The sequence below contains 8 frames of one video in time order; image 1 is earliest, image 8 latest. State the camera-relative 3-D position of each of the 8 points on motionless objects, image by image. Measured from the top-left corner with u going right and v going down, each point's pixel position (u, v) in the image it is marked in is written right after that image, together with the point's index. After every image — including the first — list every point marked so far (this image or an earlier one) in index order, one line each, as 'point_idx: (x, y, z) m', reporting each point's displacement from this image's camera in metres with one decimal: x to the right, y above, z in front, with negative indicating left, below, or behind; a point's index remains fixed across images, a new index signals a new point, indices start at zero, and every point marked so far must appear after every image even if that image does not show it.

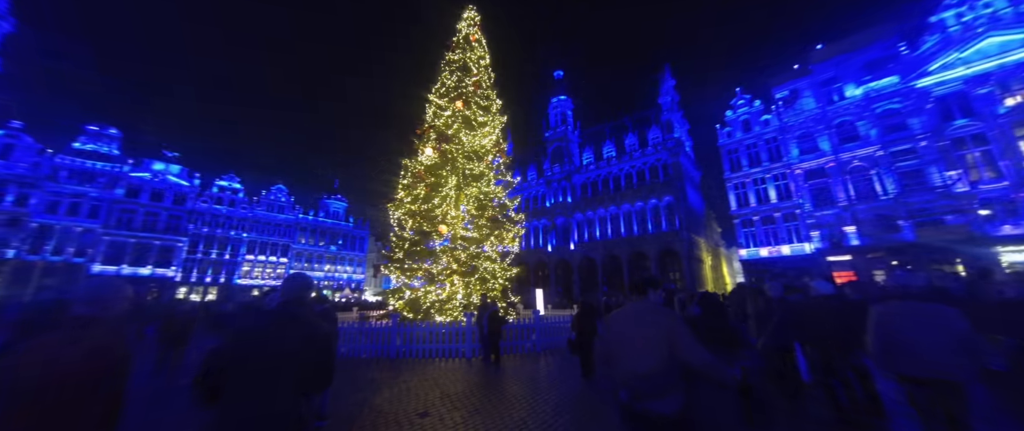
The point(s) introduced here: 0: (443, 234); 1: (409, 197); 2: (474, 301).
0: (-2.4, -0.7, +11.8) m
1: (-3.7, +0.6, +12.1) m
2: (-1.3, -3.0, +12.0) m
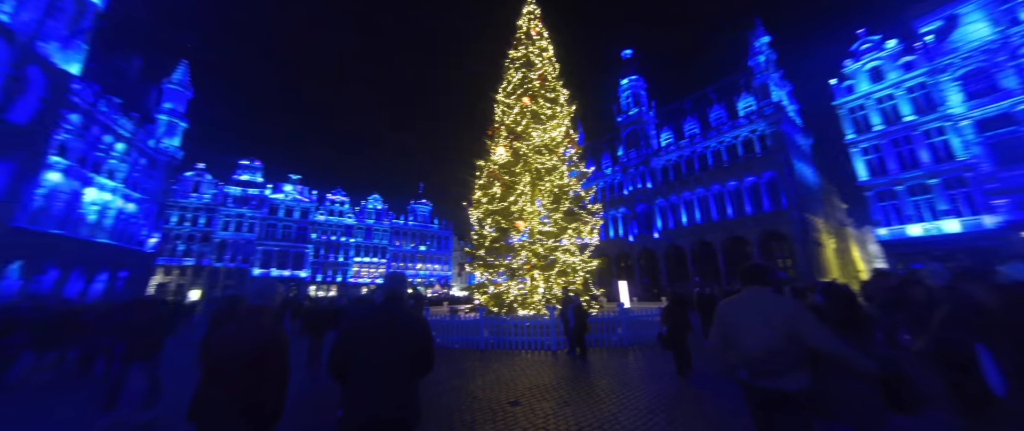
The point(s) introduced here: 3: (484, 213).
0: (+0.3, -0.5, +12.0) m
1: (-1.0, +0.7, +12.6) m
2: (+1.5, -2.8, +12.0) m
3: (-1.0, +0.1, +12.5) m
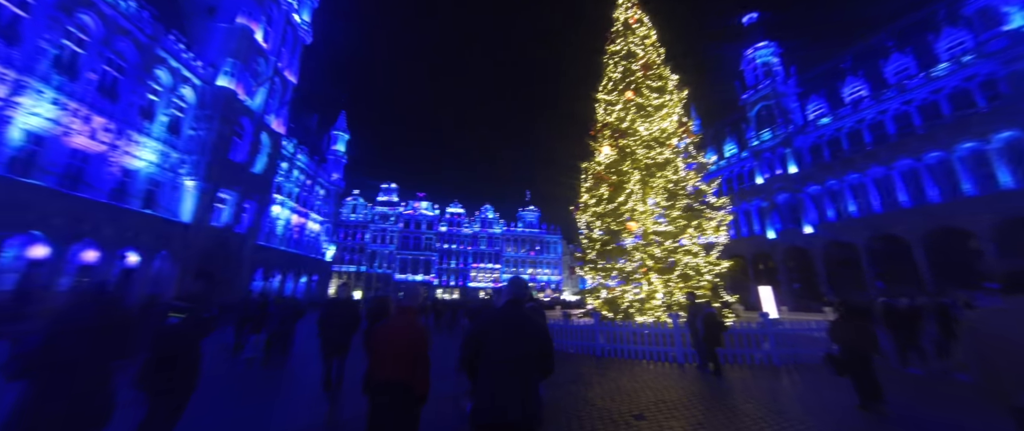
0: (+4.0, -0.5, +11.2) m
1: (+2.9, +0.6, +12.2) m
2: (+5.3, -2.7, +10.8) m
3: (+2.8, 0.0, +12.1) m
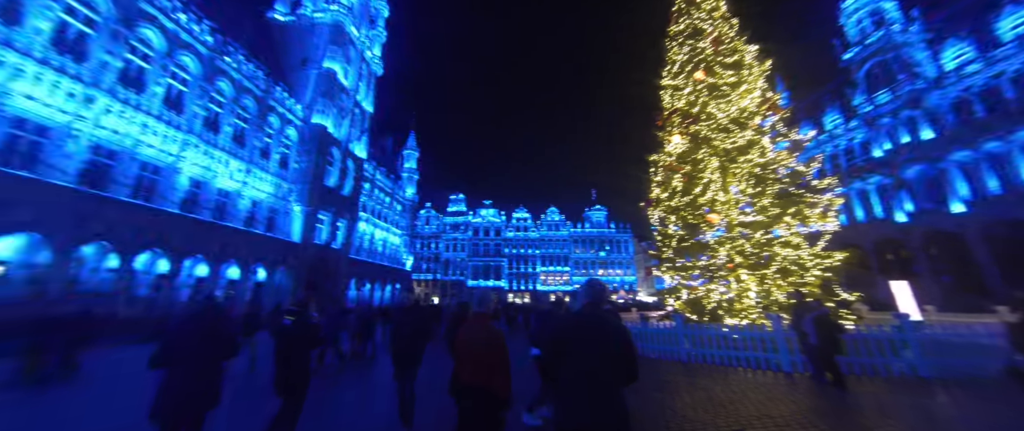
0: (+6.0, -0.3, +10.1) m
1: (+5.1, +0.8, +11.3) m
2: (+7.4, -2.4, +9.4) m
3: (+5.1, +0.1, +11.2) m
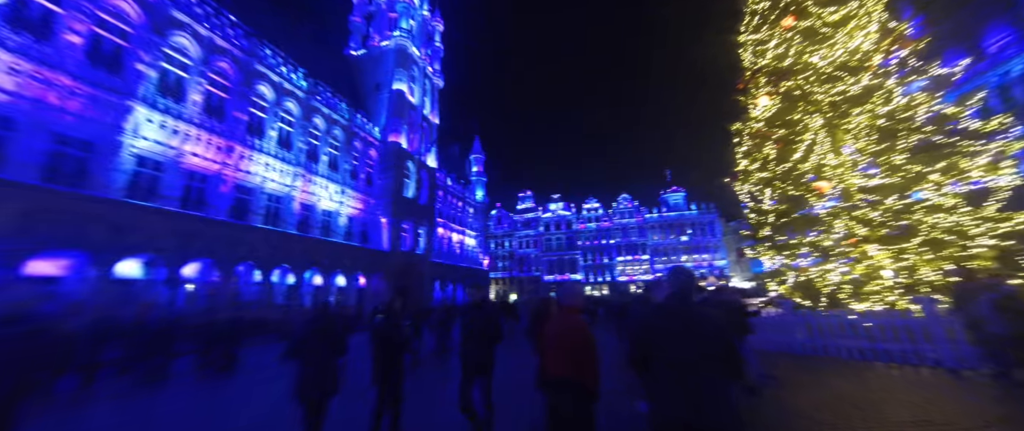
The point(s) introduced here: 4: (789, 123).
0: (+7.8, +0.5, +8.3) m
1: (+7.0, +1.5, +9.7) m
2: (+9.1, -1.4, +7.4) m
3: (+7.0, +0.9, +9.6) m
4: (+7.3, +2.5, +9.0) m
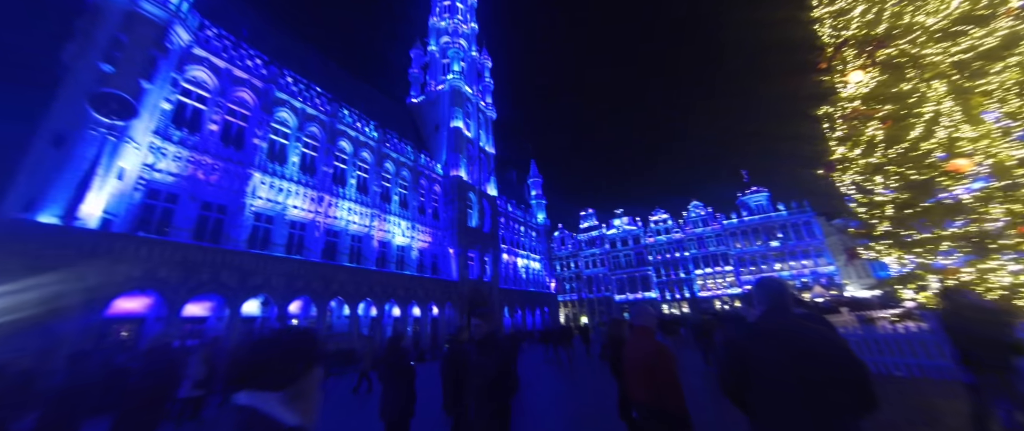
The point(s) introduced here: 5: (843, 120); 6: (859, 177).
0: (+8.7, +0.9, +6.2) m
1: (+8.1, +1.7, +7.8) m
2: (+10.1, -0.9, +4.9) m
3: (+8.2, +1.0, +7.7) m
4: (+8.2, +2.7, +7.1) m
5: (+8.1, +2.4, +8.0) m
6: (+8.1, +1.0, +7.7) m
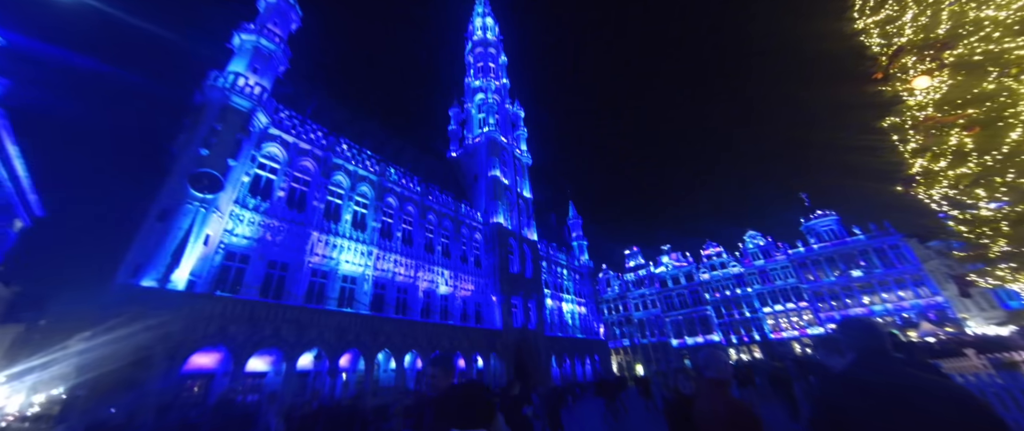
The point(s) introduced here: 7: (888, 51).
0: (+8.9, +0.9, +4.5) m
1: (+8.4, +1.5, +6.2) m
2: (+10.1, -0.6, +2.8) m
3: (+8.5, +0.9, +6.0) m
4: (+8.4, +2.6, +5.6) m
5: (+8.3, +2.2, +6.5) m
6: (+8.4, +0.8, +6.0) m
7: (+8.2, +4.2, +7.0) m
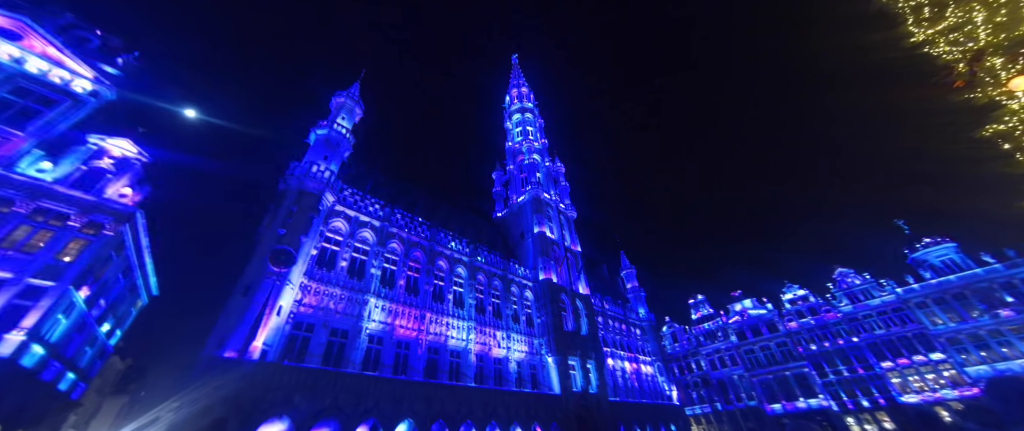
0: (+9.2, +1.3, +2.4) m
1: (+9.0, +1.6, +4.3) m
2: (+10.3, +0.2, +0.4) m
3: (+9.0, +1.0, +3.9) m
4: (+8.7, +2.7, +3.9) m
5: (+8.9, +2.2, +4.7) m
6: (+9.0, +0.9, +4.0) m
7: (+8.6, +4.1, +5.6) m
